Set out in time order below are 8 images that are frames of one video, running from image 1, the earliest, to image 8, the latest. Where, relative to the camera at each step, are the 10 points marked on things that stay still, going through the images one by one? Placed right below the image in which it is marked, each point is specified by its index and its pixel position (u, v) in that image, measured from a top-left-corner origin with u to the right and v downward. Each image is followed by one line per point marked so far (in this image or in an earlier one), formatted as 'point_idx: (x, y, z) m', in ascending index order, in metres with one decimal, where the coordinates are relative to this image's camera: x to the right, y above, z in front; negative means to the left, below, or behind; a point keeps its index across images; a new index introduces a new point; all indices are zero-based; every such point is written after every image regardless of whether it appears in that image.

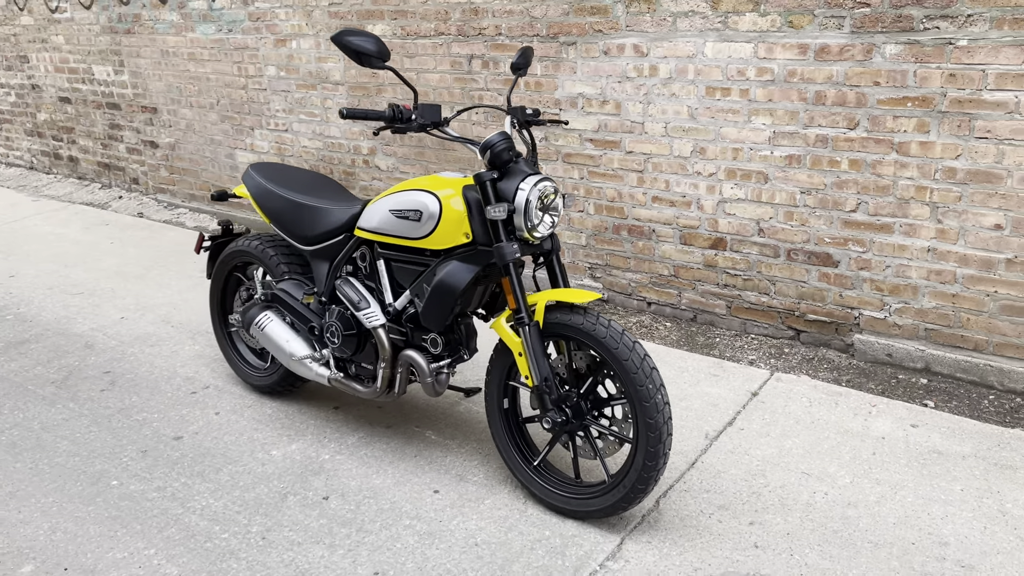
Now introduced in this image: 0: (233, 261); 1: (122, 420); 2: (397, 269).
0: (-1.1, +0.1, +3.5) m
1: (-1.5, -0.5, +3.4) m
2: (-0.4, +0.1, +2.8) m
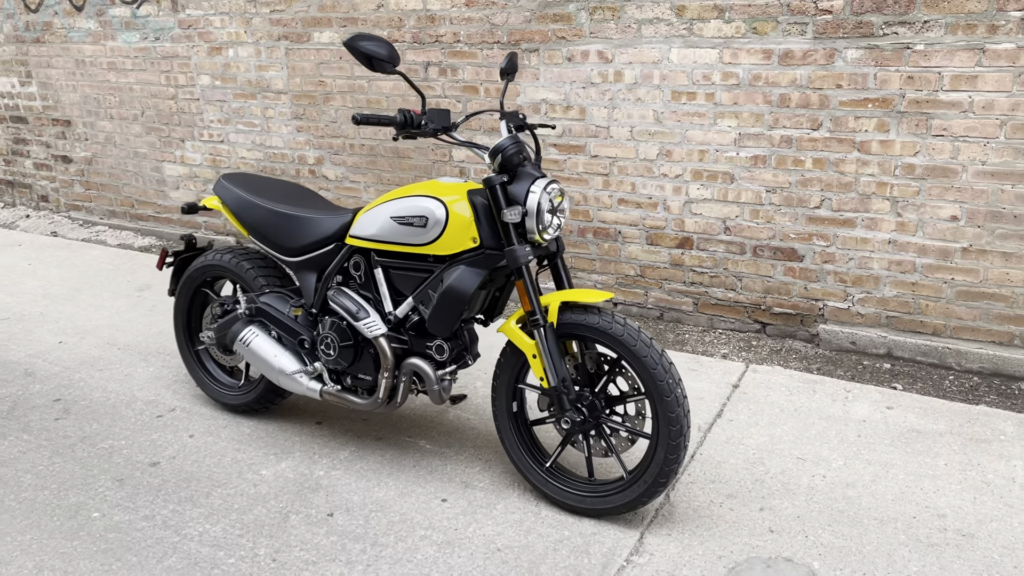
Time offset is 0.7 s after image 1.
0: (-1.2, 0.0, +3.4) m
1: (-1.6, -0.6, +3.2) m
2: (-0.4, 0.0, +2.8) m
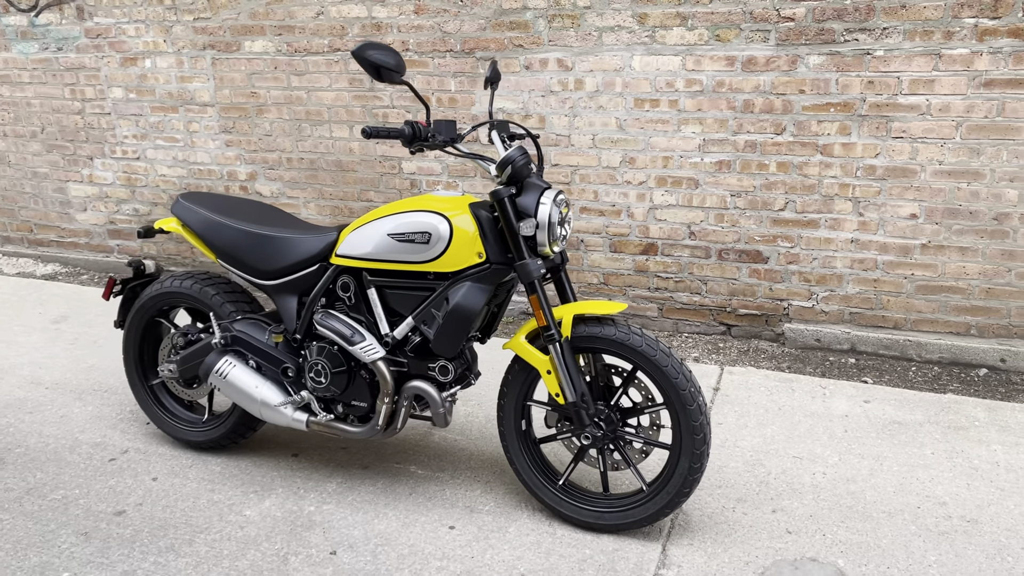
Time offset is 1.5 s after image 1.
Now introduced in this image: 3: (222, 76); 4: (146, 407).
0: (-1.3, -0.1, +3.1) m
1: (-1.6, -0.7, +2.9) m
2: (-0.4, 0.0, +2.7) m
3: (-1.4, +1.0, +4.4) m
4: (-1.3, -0.4, +3.2) m
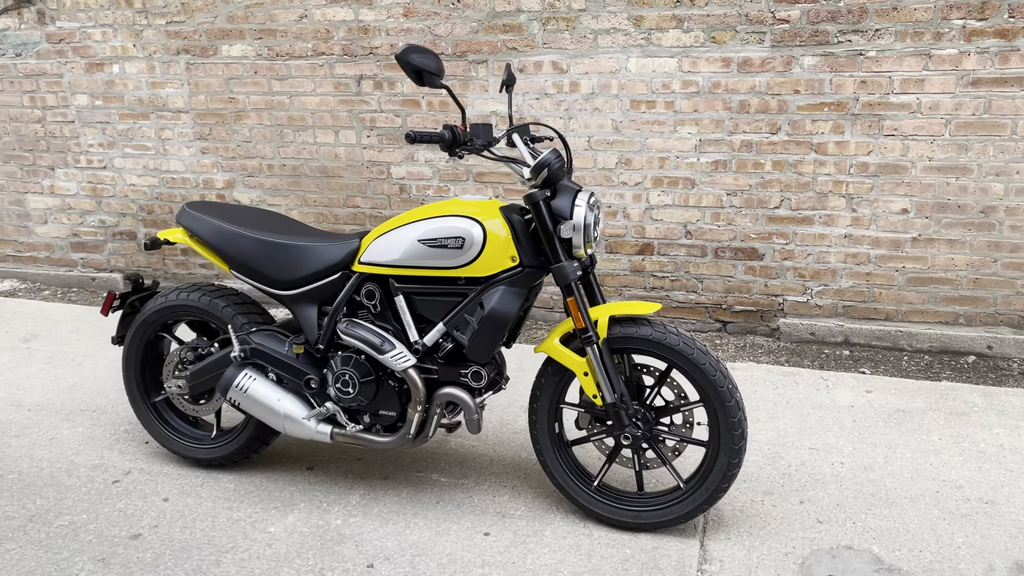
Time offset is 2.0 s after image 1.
0: (-1.2, -0.1, +3.0) m
1: (-1.5, -0.8, +2.8) m
2: (-0.3, 0.0, +2.6) m
3: (-1.5, +1.0, +4.2) m
4: (-1.3, -0.5, +3.1) m
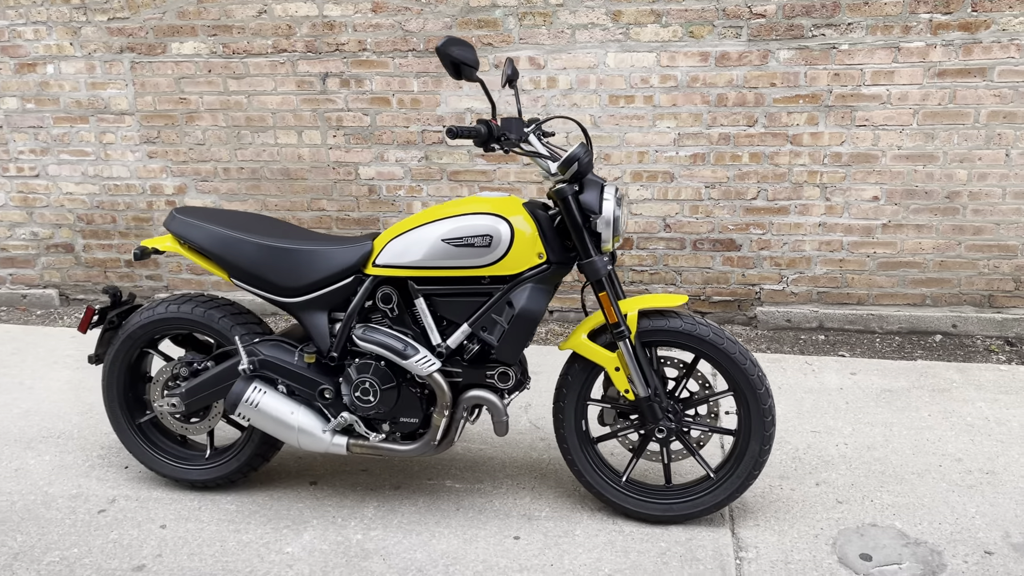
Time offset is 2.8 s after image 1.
0: (-1.2, -0.1, +2.8) m
1: (-1.4, -0.8, +2.5) m
2: (-0.2, 0.0, +2.6) m
3: (-1.7, +0.9, +4.0) m
4: (-1.2, -0.5, +2.9) m
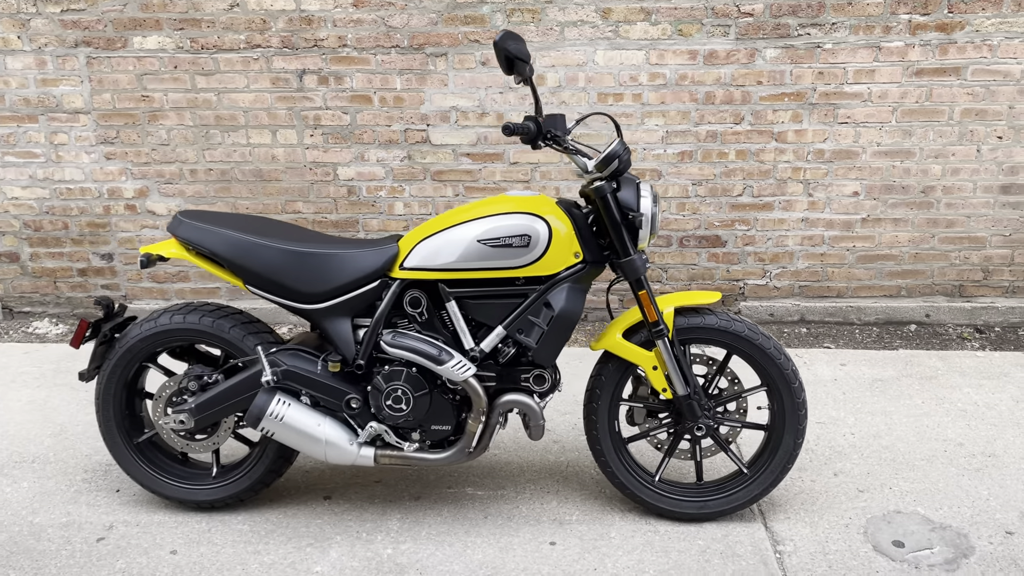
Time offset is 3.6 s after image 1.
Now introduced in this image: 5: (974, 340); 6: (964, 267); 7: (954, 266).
0: (-1.1, -0.2, +2.6) m
1: (-1.3, -0.8, +2.3) m
2: (-0.1, -0.1, +2.5) m
3: (-1.7, +0.9, +3.7) m
4: (-1.2, -0.6, +2.7) m
5: (+2.0, -0.2, +3.8) m
6: (+2.0, +0.1, +3.8) m
7: (+1.9, +0.1, +3.8) m
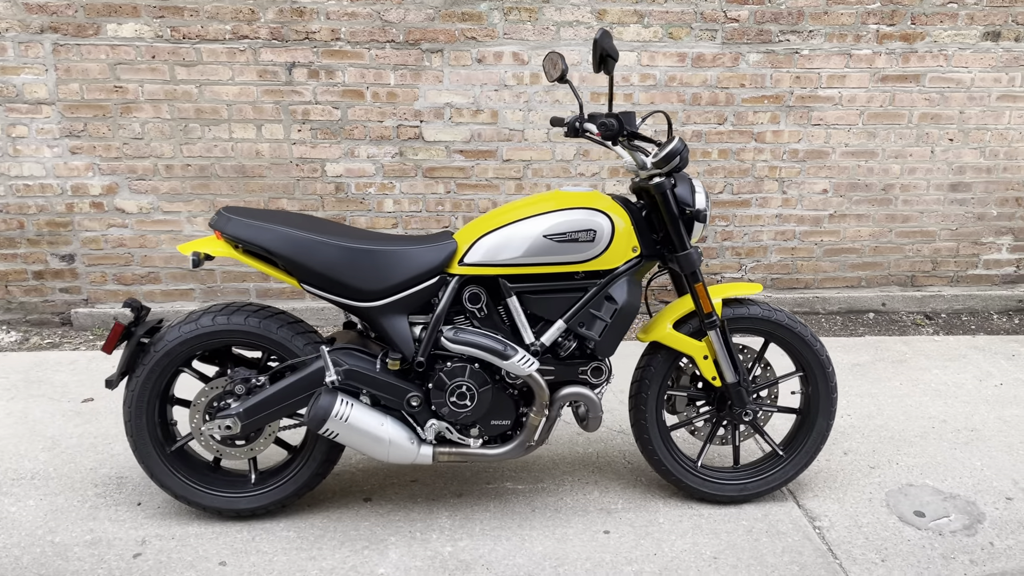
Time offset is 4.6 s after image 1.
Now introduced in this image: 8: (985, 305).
0: (-0.9, -0.2, +2.5) m
1: (-1.0, -0.8, +2.2) m
2: (+0.1, 0.0, +2.5) m
3: (-1.8, +0.9, +3.5) m
4: (-1.0, -0.6, +2.6) m
5: (+1.9, -0.2, +4.1) m
6: (+1.9, +0.1, +4.1) m
7: (+1.9, +0.1, +4.1) m
8: (+2.3, -0.1, +4.2) m
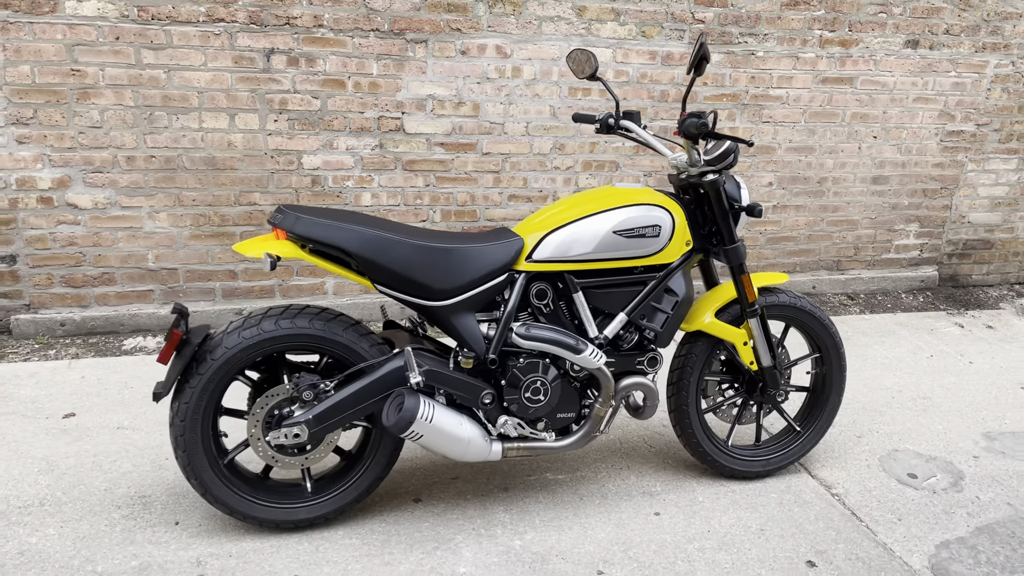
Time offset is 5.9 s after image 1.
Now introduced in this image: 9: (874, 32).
0: (-0.7, -0.2, +2.4) m
1: (-0.7, -0.9, +2.0) m
2: (+0.3, 0.0, +2.6) m
3: (-1.8, +0.9, +3.1) m
4: (-0.8, -0.6, +2.4) m
5: (+1.7, -0.1, +4.5) m
6: (+1.7, +0.2, +4.5) m
7: (+1.7, +0.2, +4.5) m
8: (+2.0, 0.0, +4.7) m
9: (+1.7, +1.2, +4.1) m
